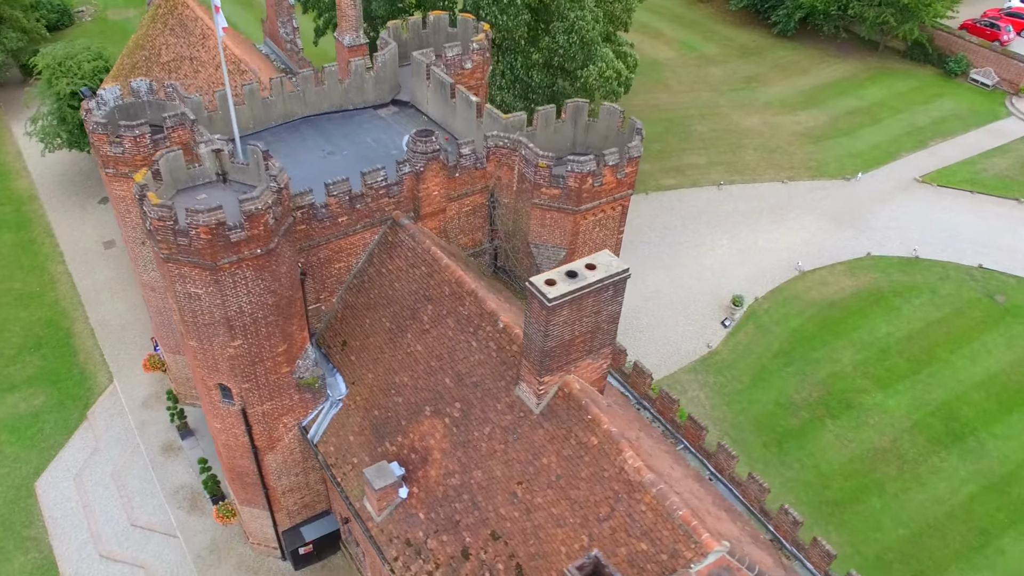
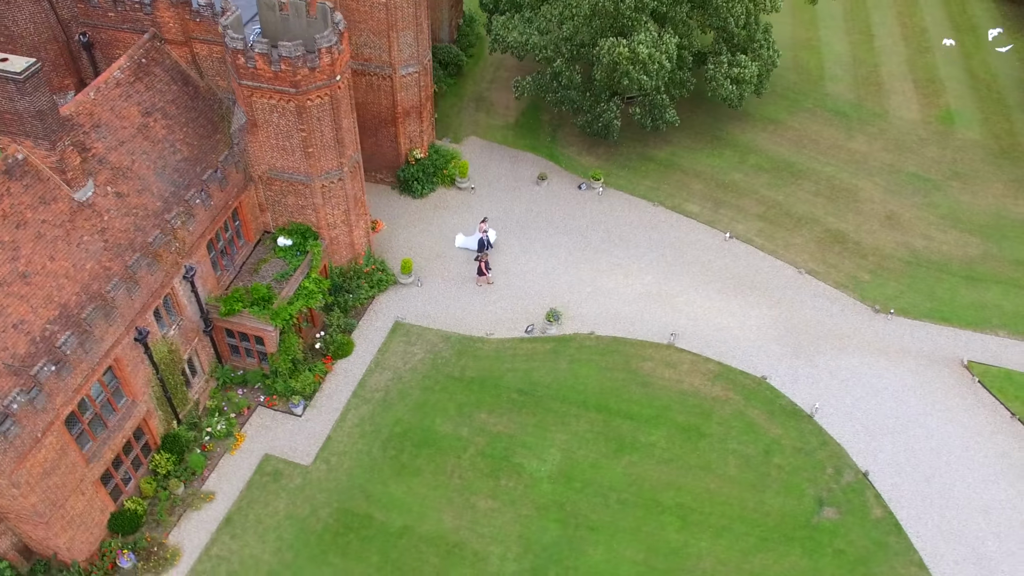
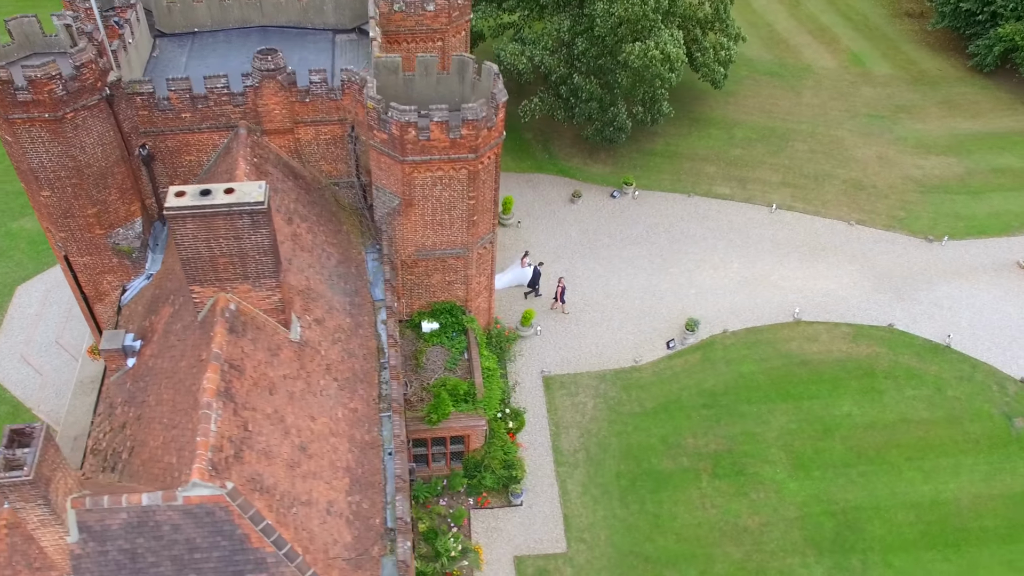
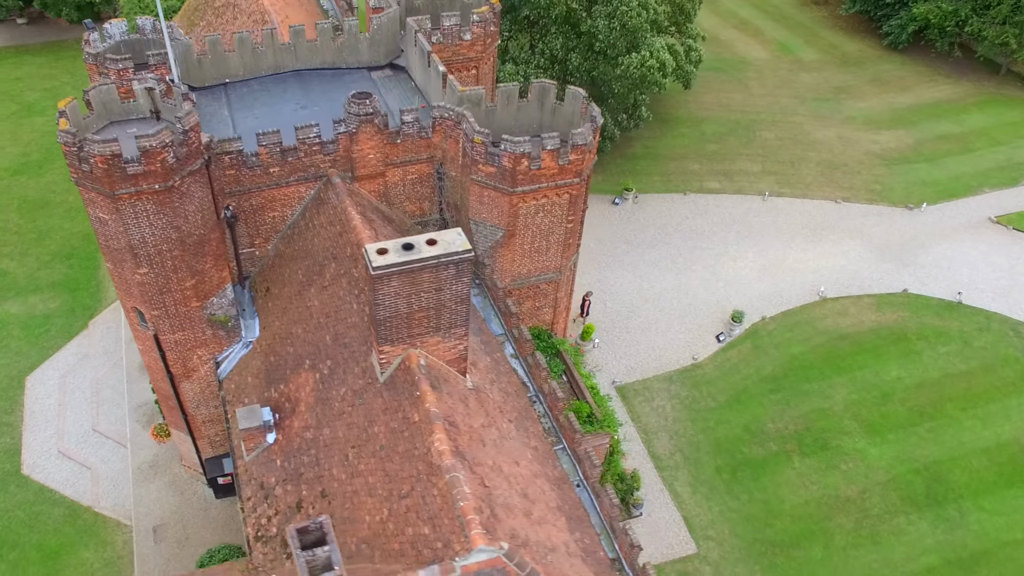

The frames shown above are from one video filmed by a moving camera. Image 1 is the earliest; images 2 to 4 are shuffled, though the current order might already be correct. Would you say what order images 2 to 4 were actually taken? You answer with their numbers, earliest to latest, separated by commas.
4, 3, 2
